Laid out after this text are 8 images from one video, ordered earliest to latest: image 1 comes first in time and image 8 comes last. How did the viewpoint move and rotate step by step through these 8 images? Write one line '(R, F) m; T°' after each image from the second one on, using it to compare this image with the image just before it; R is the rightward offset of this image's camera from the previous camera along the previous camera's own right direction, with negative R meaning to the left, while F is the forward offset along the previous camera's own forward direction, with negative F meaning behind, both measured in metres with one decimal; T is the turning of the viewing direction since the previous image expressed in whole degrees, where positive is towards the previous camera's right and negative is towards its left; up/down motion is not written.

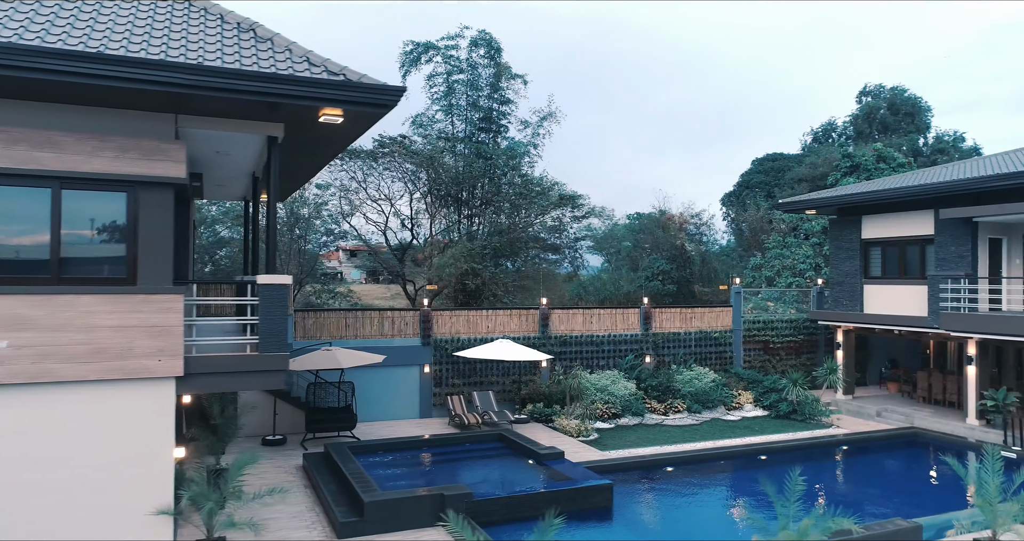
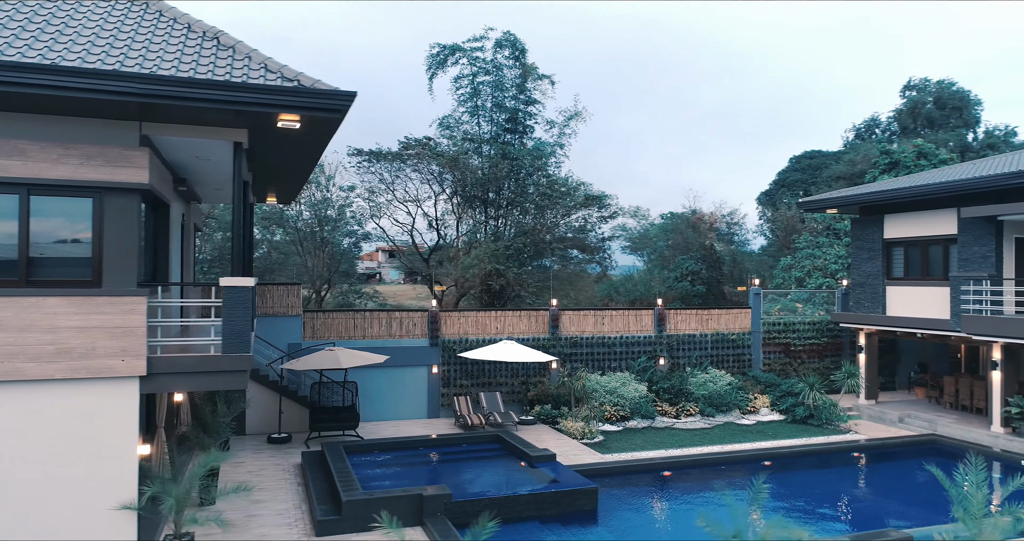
(+0.8, 0.0) m; -4°
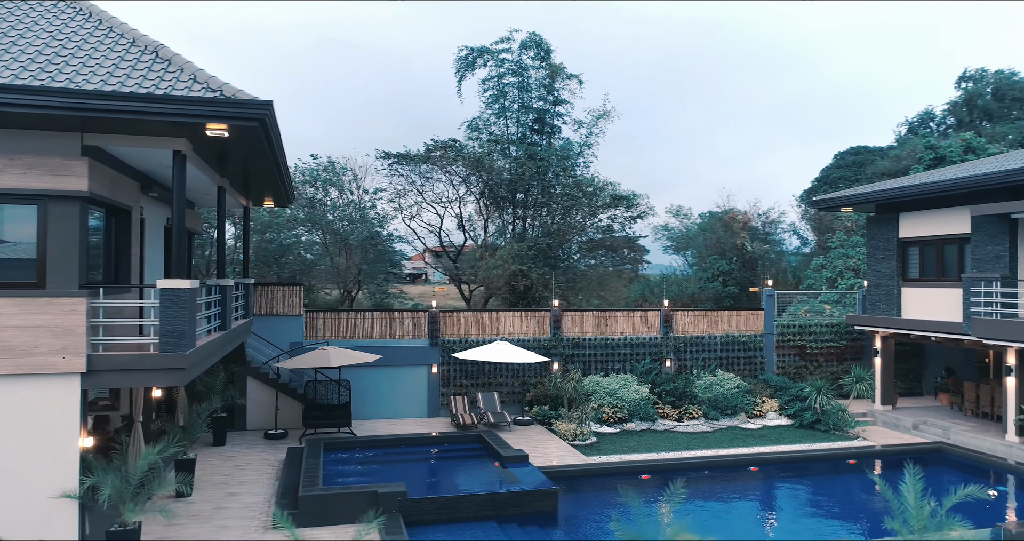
(+1.4, 0.0) m; -5°
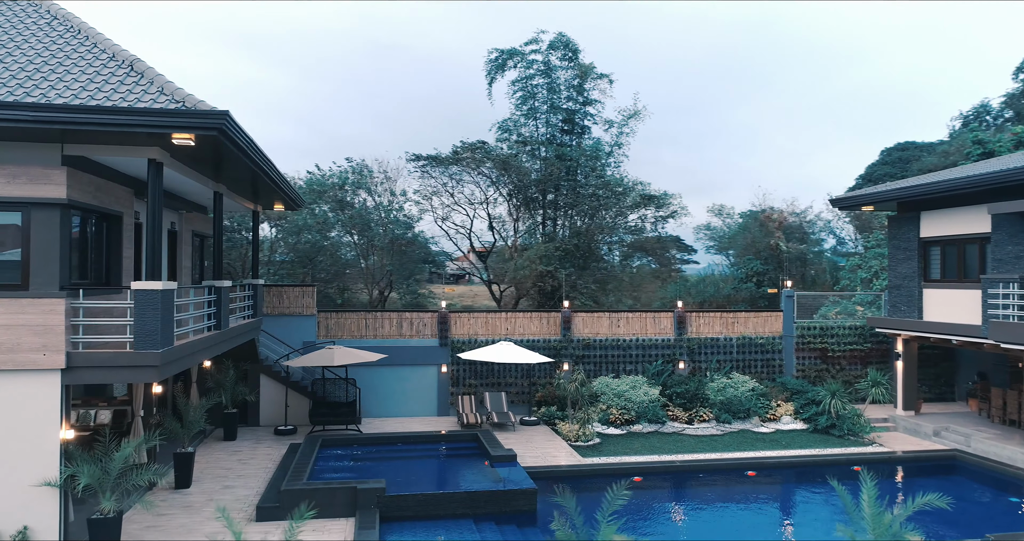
(+1.0, -0.1) m; -4°
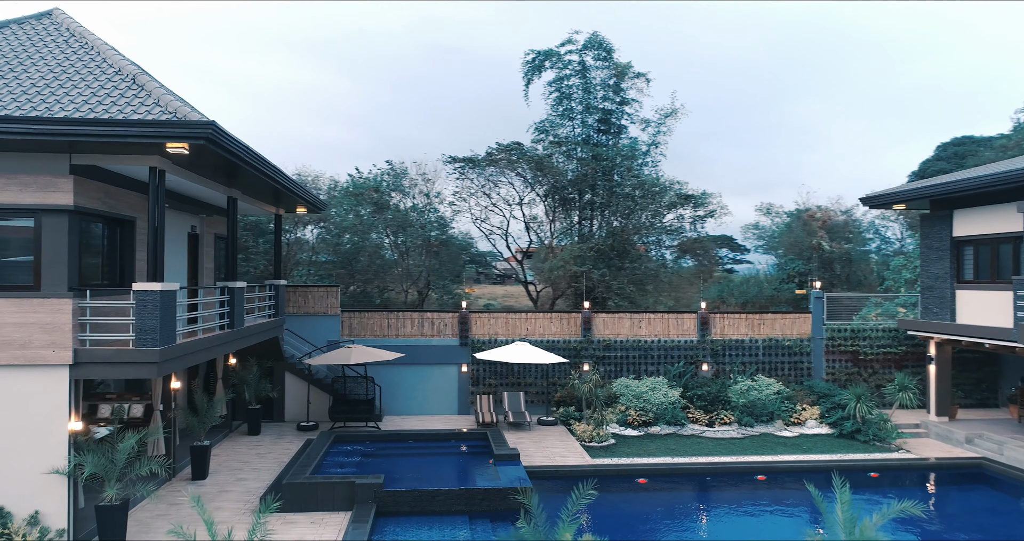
(+0.8, -0.1) m; -4°
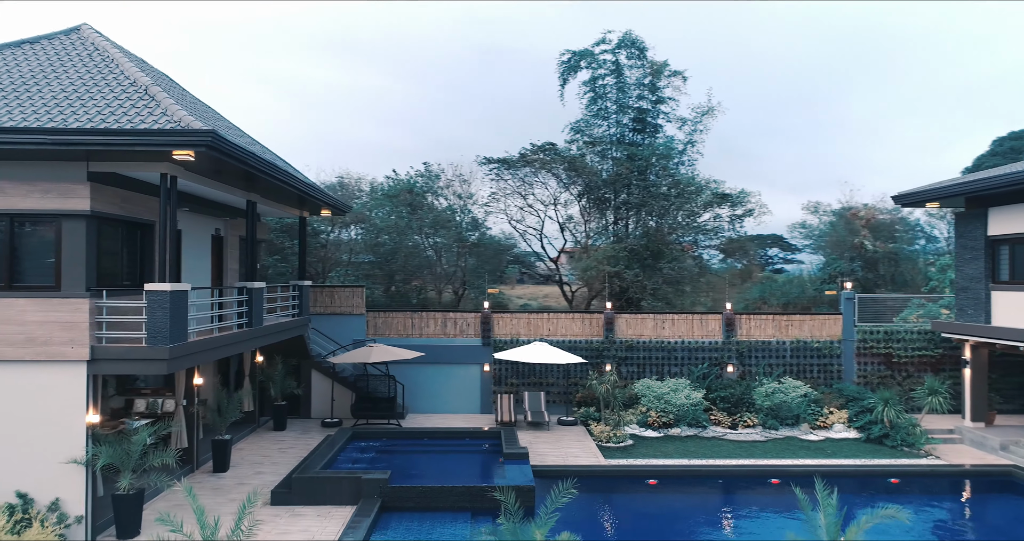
(+0.7, -0.1) m; -4°
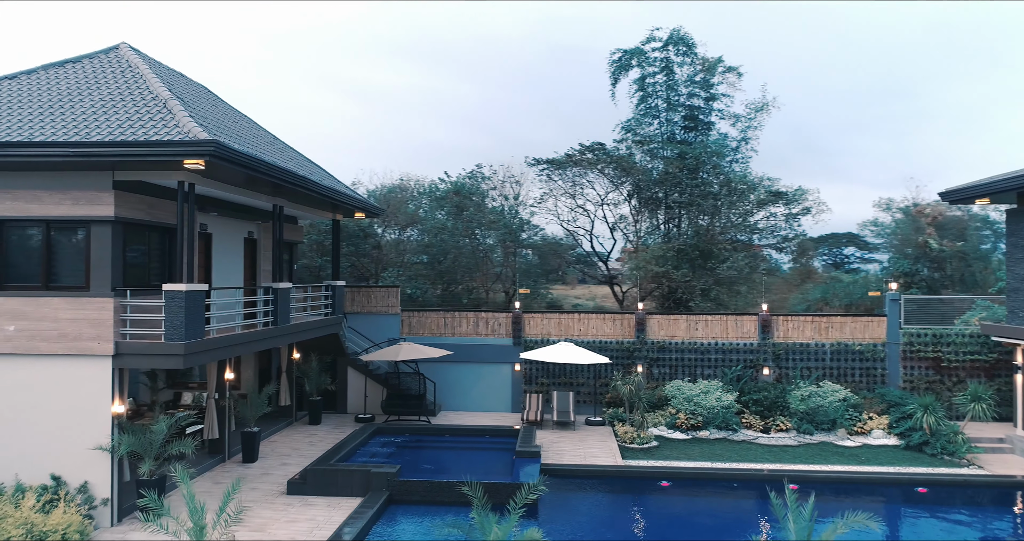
(+1.0, -0.1) m; -6°
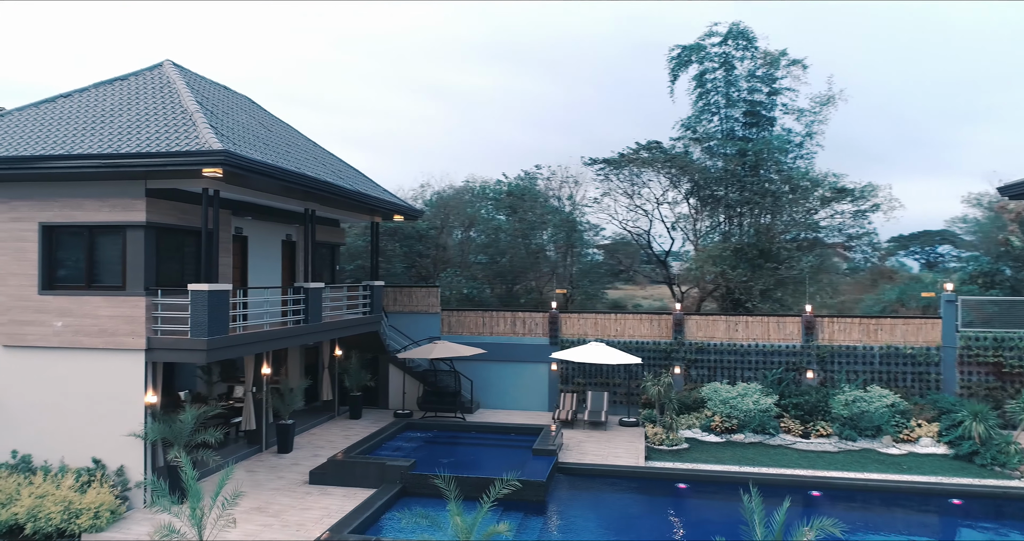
(+1.1, -0.1) m; -7°
